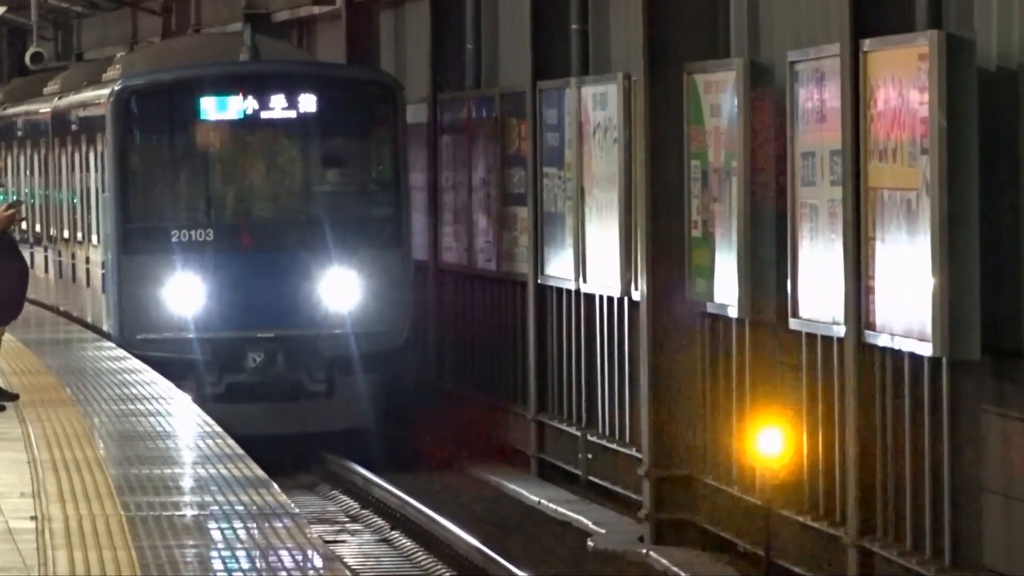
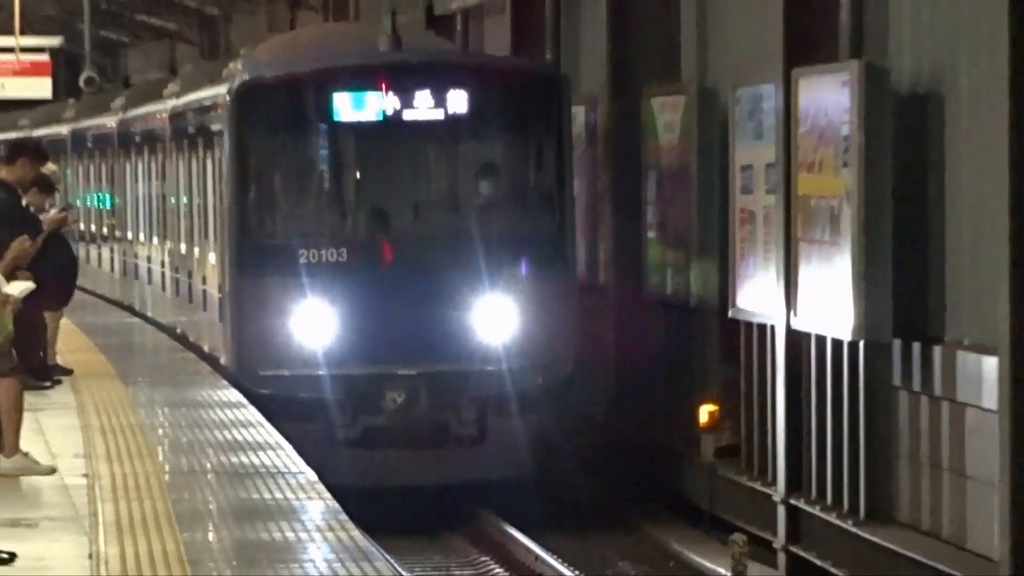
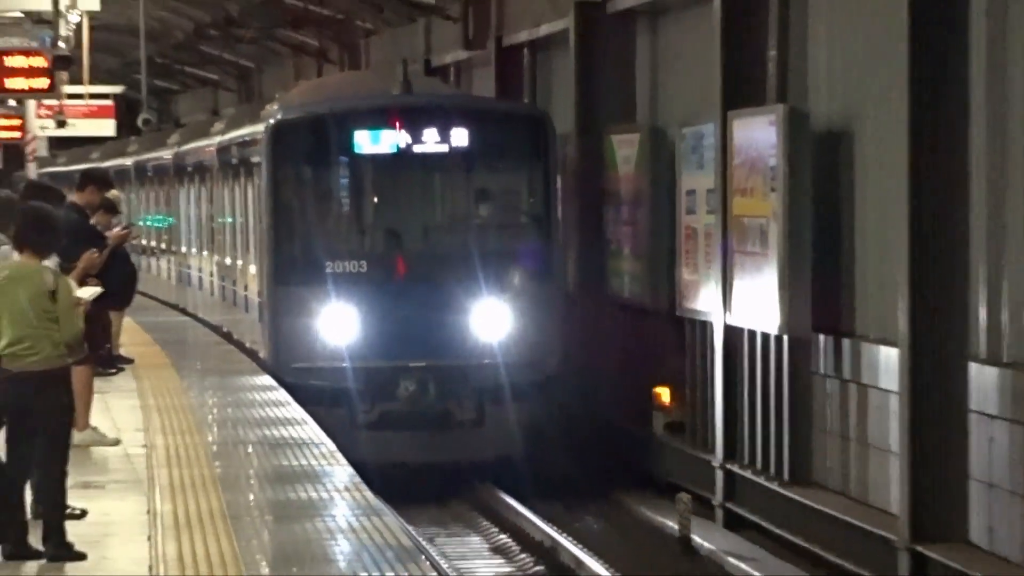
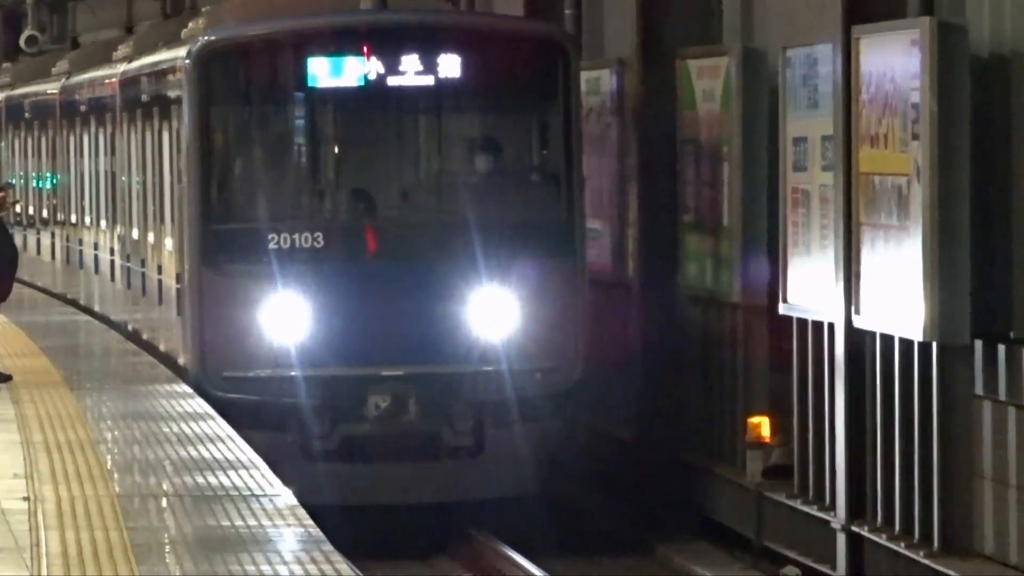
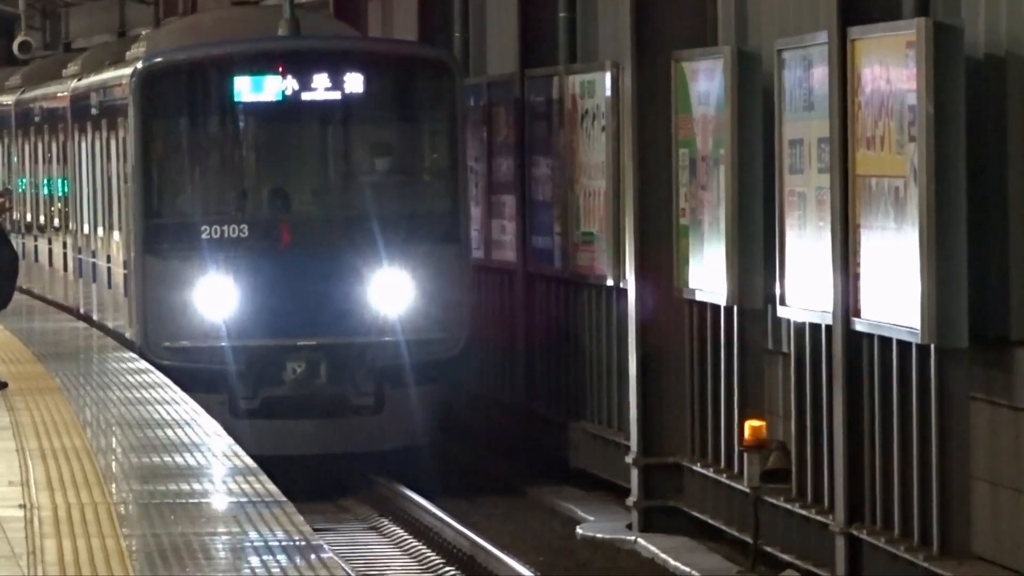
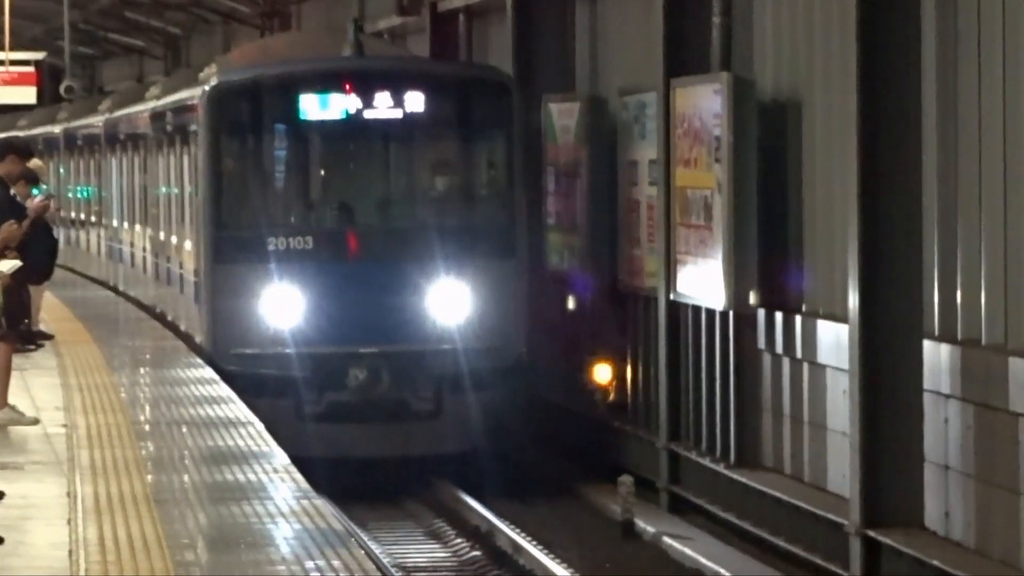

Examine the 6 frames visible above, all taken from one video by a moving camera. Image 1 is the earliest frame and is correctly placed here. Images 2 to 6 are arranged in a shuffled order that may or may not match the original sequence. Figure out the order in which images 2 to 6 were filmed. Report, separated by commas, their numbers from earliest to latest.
5, 4, 2, 3, 6
